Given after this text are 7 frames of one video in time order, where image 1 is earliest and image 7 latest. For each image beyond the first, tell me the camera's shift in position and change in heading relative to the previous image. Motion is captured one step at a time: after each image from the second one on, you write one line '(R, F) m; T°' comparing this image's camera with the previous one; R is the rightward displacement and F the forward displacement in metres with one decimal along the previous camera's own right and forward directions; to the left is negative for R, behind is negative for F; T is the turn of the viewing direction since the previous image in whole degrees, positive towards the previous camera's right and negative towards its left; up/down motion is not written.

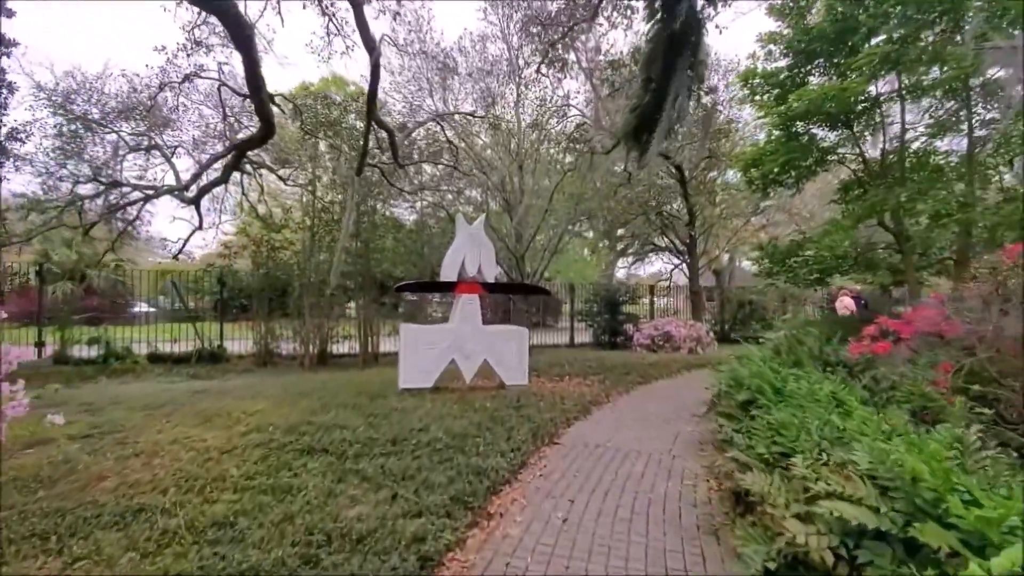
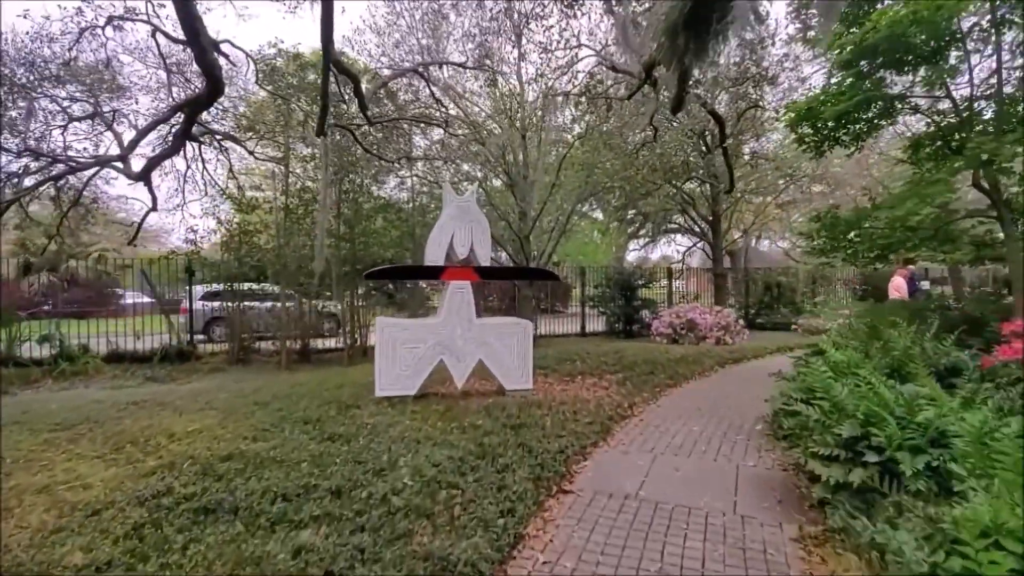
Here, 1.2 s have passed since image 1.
(+0.1, +1.4) m; -1°
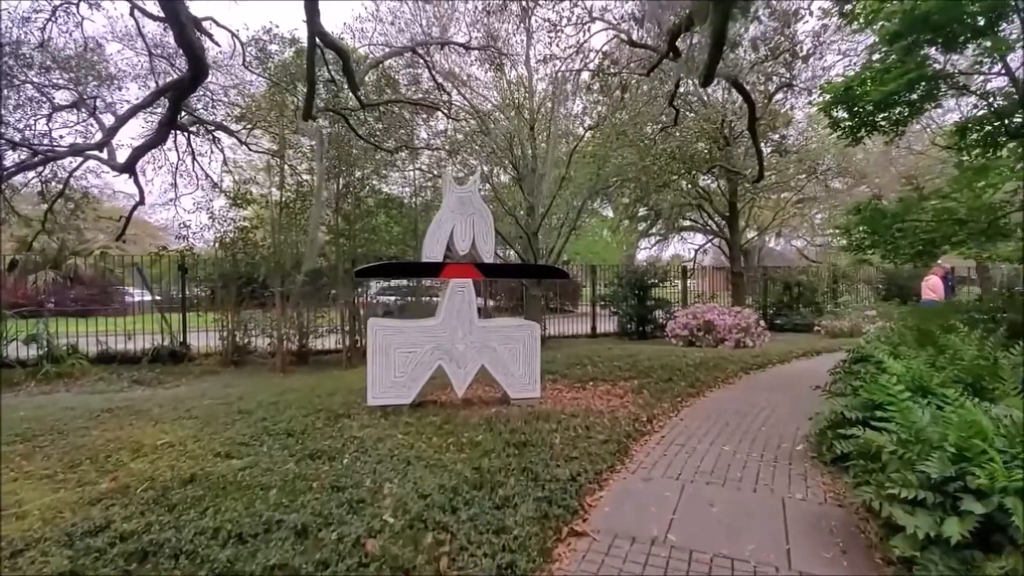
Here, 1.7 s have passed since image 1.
(0.0, +0.6) m; -1°
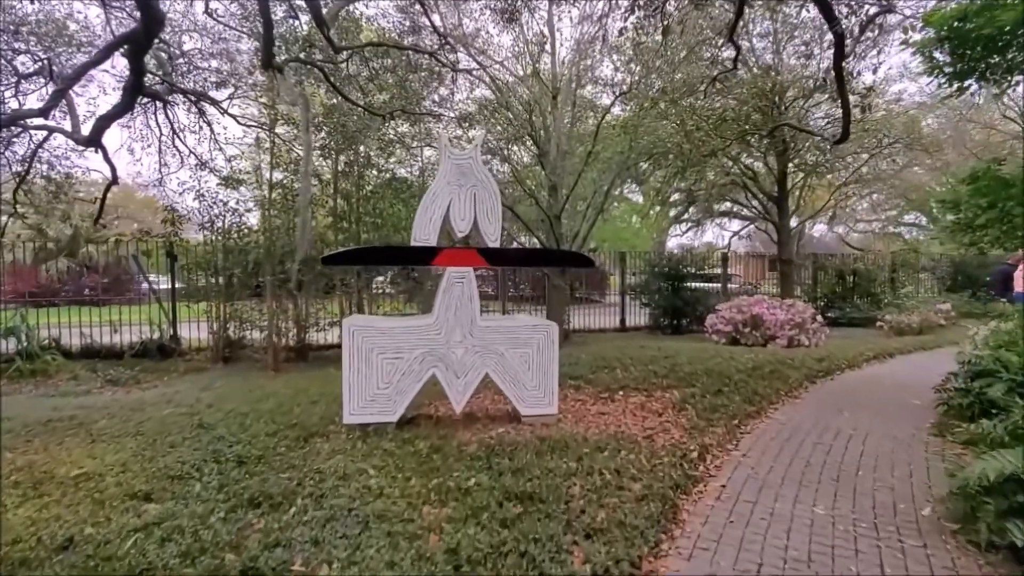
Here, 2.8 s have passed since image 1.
(+0.1, +1.2) m; -3°
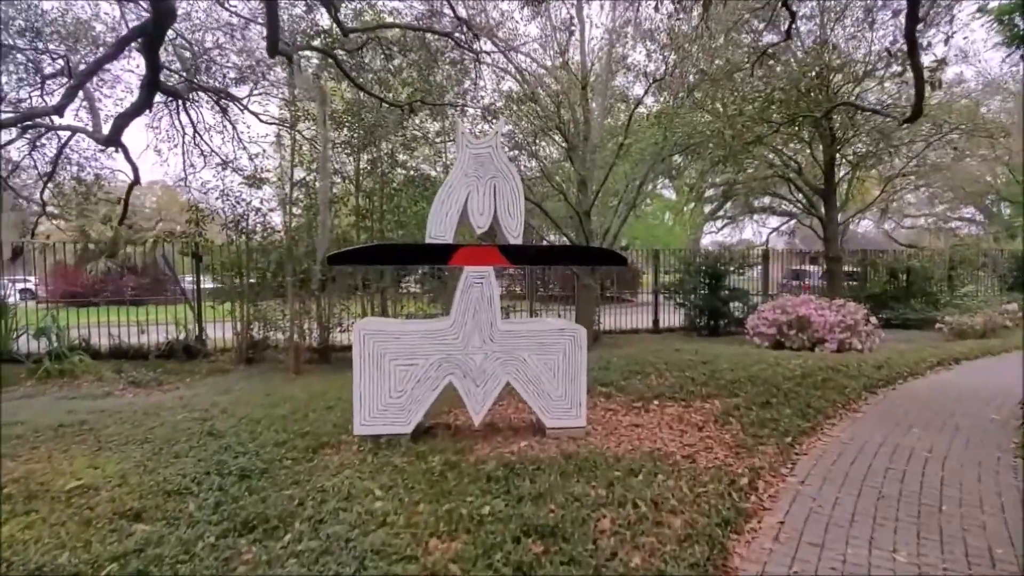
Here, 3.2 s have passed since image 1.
(+0.1, +0.4) m; -3°
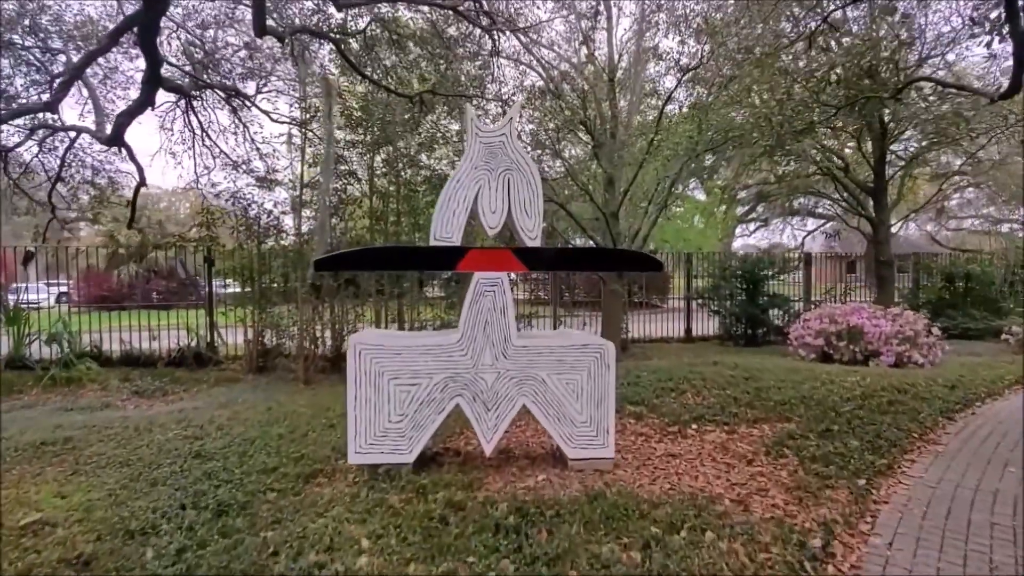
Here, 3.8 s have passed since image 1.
(+0.1, +0.6) m; -3°
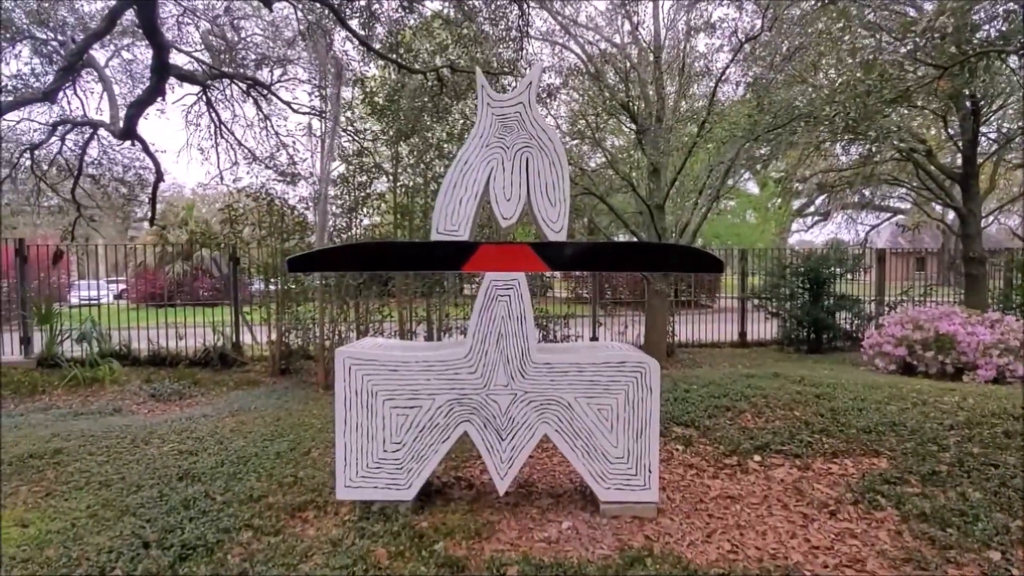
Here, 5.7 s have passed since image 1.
(+0.1, +0.7) m; -5°
